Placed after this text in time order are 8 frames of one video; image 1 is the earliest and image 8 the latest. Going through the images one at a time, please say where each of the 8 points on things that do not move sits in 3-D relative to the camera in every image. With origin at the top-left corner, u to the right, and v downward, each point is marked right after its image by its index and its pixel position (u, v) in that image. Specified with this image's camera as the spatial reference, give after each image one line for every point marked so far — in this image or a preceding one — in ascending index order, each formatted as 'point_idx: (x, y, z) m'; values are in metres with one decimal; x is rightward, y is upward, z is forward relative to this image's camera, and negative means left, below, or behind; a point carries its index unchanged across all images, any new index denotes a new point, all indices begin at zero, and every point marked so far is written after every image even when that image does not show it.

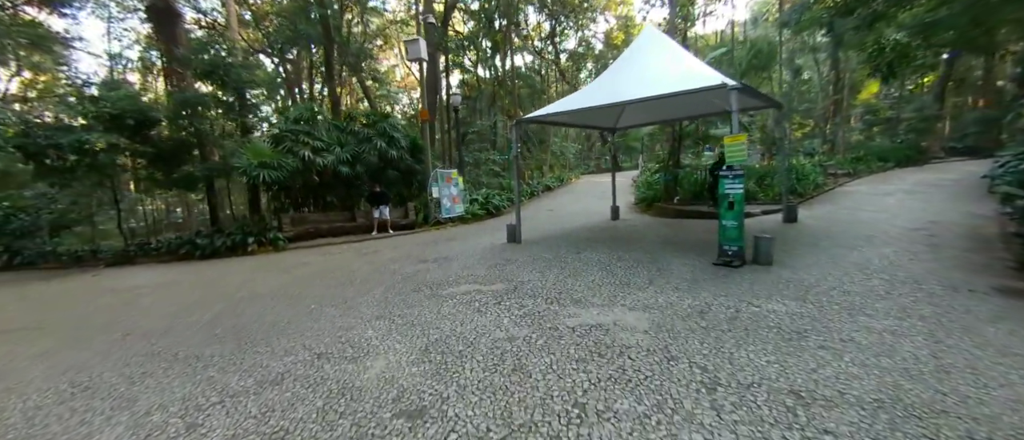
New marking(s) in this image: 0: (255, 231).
0: (-5.3, -0.2, +7.8) m
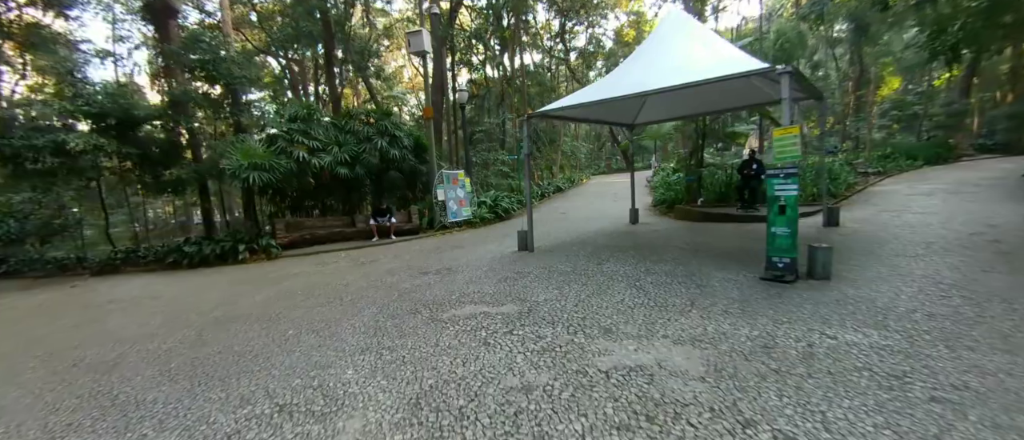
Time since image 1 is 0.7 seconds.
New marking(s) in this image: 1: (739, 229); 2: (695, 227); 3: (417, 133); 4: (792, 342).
0: (-5.1, -0.3, +7.2) m
1: (+5.2, -0.2, +8.9) m
2: (+4.4, -0.1, +9.6) m
3: (-2.4, +2.2, +9.5) m
4: (+2.3, -1.0, +3.1) m
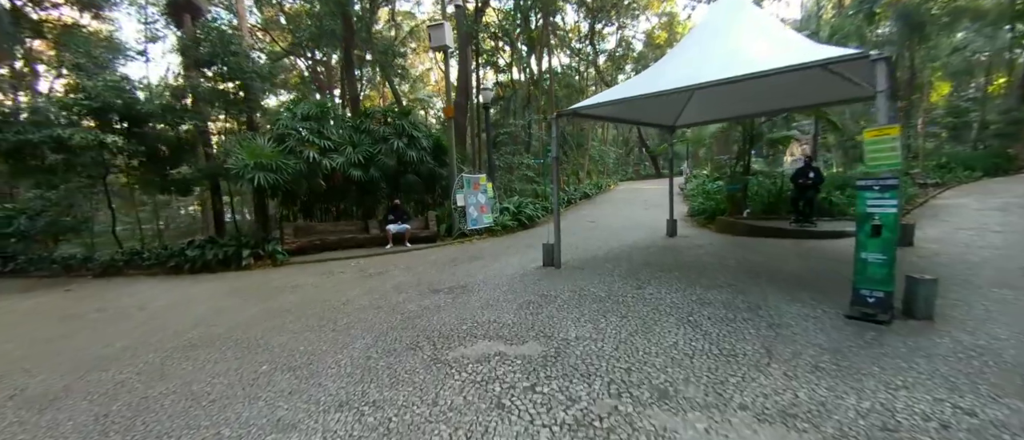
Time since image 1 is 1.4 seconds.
0: (-4.7, -0.4, +6.8) m
1: (+5.7, -0.5, +7.8) m
2: (+5.0, -0.4, +8.5) m
3: (-1.8, +2.0, +8.9) m
4: (+2.4, -1.2, +2.2) m
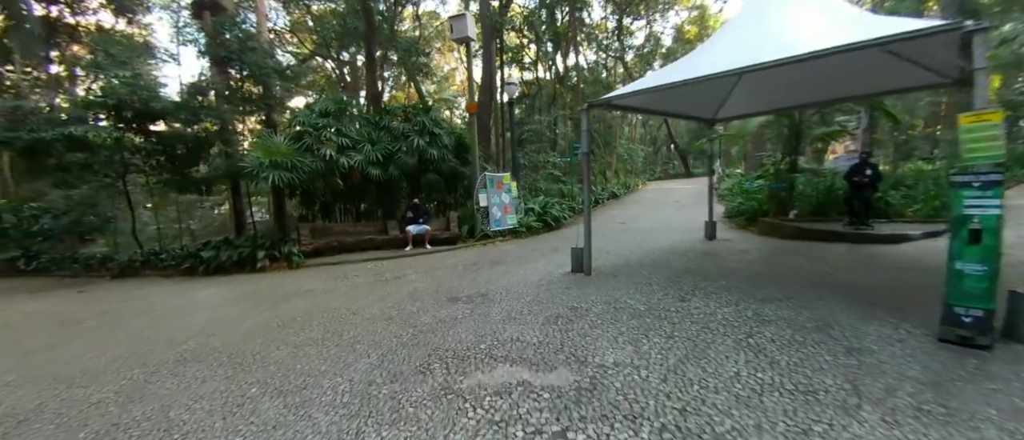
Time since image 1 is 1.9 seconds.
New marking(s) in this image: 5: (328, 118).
0: (-4.2, -0.4, +6.6) m
1: (+6.2, -0.6, +7.0) m
2: (+5.5, -0.5, +7.7) m
3: (-1.2, +2.0, +8.5) m
4: (+2.5, -1.2, +1.6) m
5: (-3.5, +1.9, +7.2) m
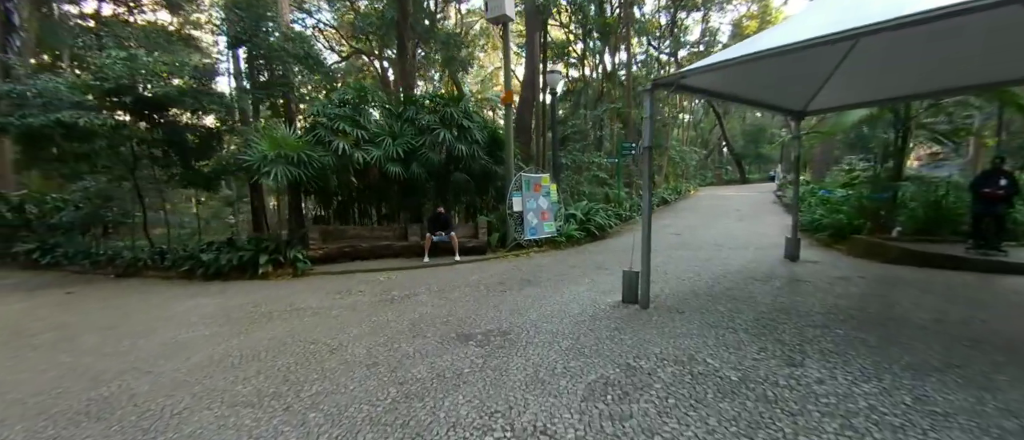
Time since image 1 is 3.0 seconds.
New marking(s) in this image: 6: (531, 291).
0: (-3.7, -0.4, +5.9) m
1: (+6.7, -0.9, +5.2) m
2: (+6.1, -0.8, +6.1) m
3: (-0.4, +1.9, +7.6) m
4: (+2.5, -1.4, +0.3) m
5: (-2.8, +1.9, +6.5) m
6: (+0.2, -0.8, +4.4) m
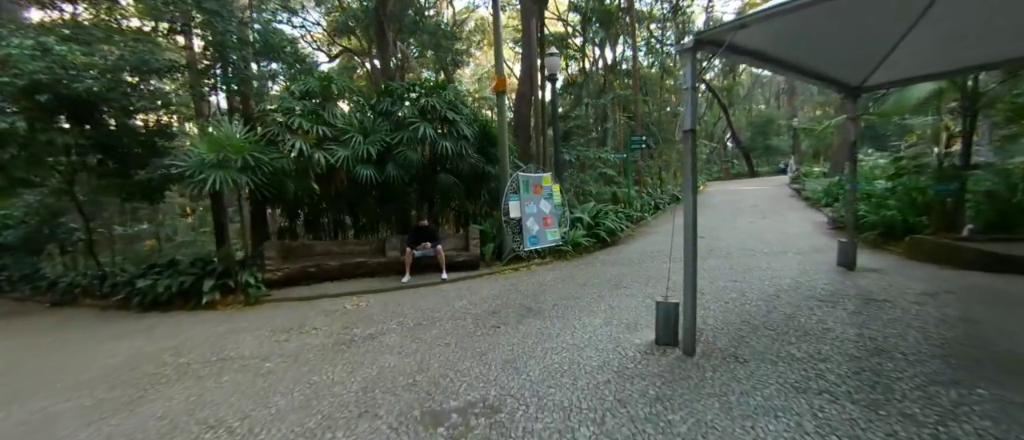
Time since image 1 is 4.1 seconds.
0: (-3.8, -0.6, +4.9) m
1: (+6.7, -0.9, +4.1) m
2: (+6.0, -0.7, +5.0) m
3: (-0.5, +1.8, +6.5) m
4: (+2.4, -1.4, -0.8) m
5: (-2.9, +1.7, +5.5) m
6: (+0.2, -0.9, +3.4) m
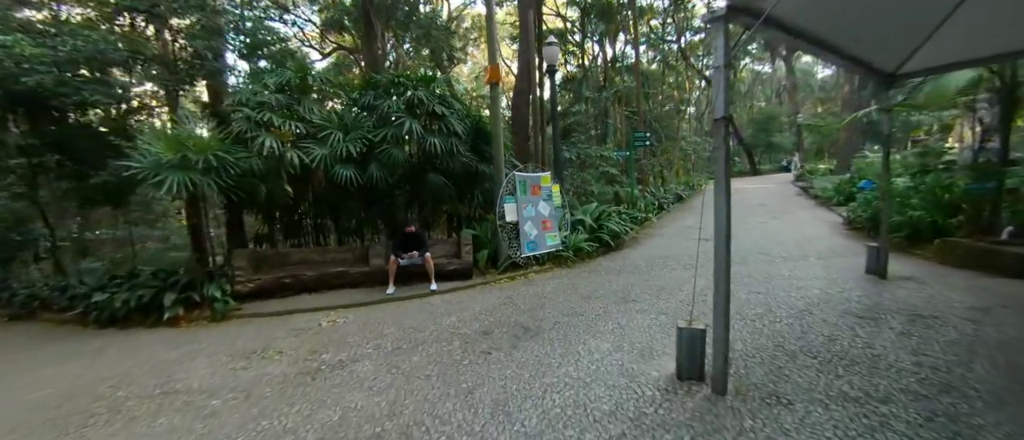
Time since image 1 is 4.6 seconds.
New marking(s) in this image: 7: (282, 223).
0: (-3.8, -0.7, +4.4) m
1: (+6.6, -0.9, +3.7) m
2: (+6.0, -0.8, +4.5) m
3: (-0.6, +1.7, +6.0) m
4: (+2.3, -1.5, -1.3) m
5: (-3.0, +1.6, +5.0) m
6: (+0.1, -1.0, +2.9) m
7: (-3.2, 0.0, +5.4) m
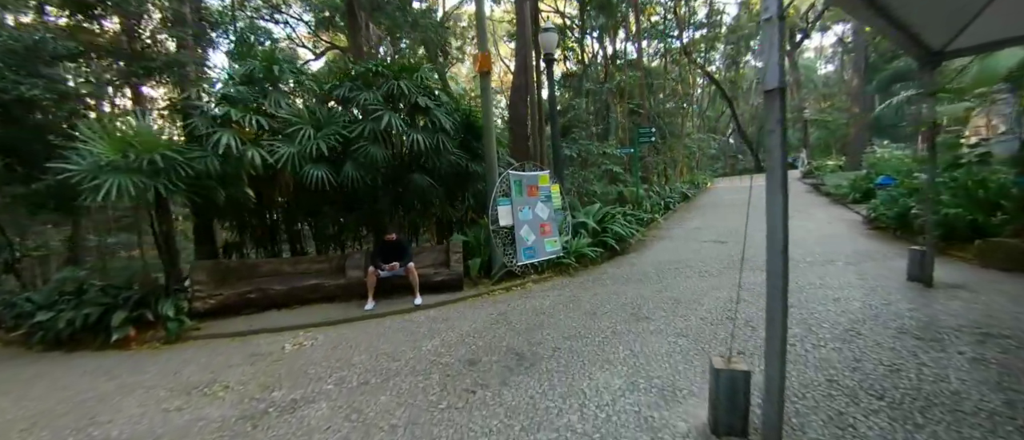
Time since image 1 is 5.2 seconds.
0: (-3.9, -0.8, +3.9) m
1: (+6.5, -0.9, +3.1) m
2: (+5.9, -0.8, +3.9) m
3: (-0.7, +1.6, +5.5) m
4: (+2.3, -1.5, -1.8) m
5: (-3.1, +1.5, +4.5) m
6: (0.0, -1.0, +2.3) m
7: (-3.3, -0.1, +4.9) m
